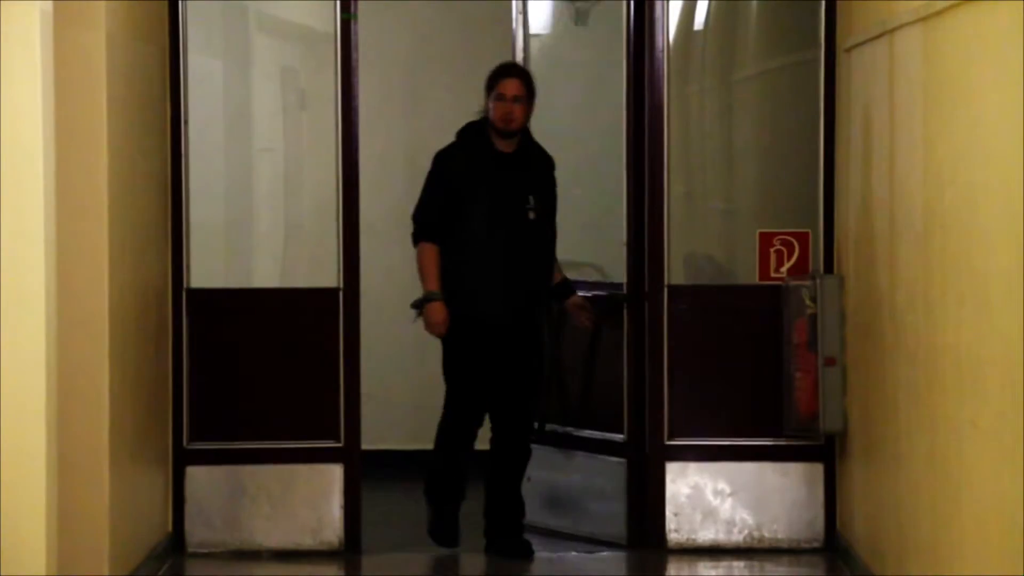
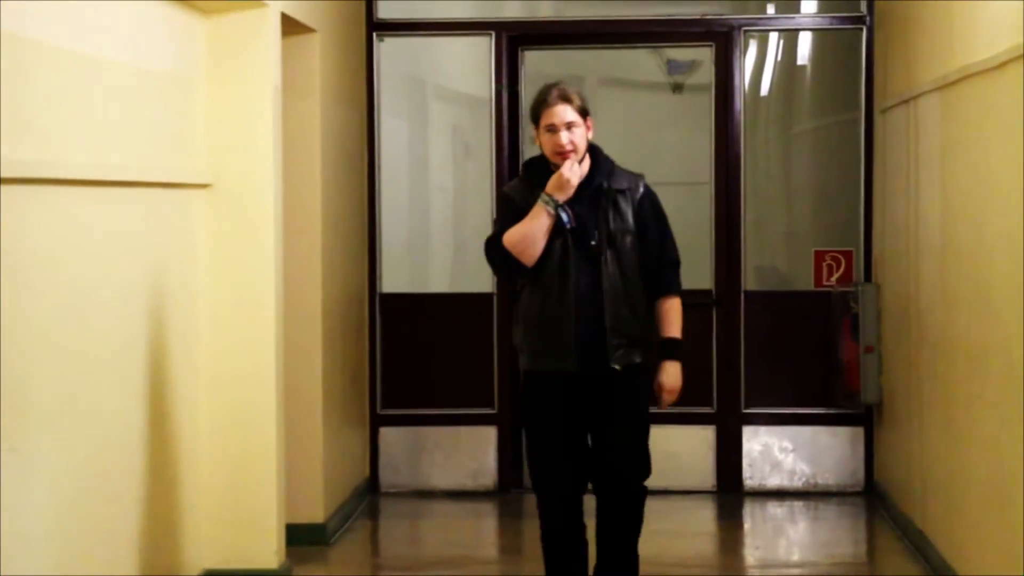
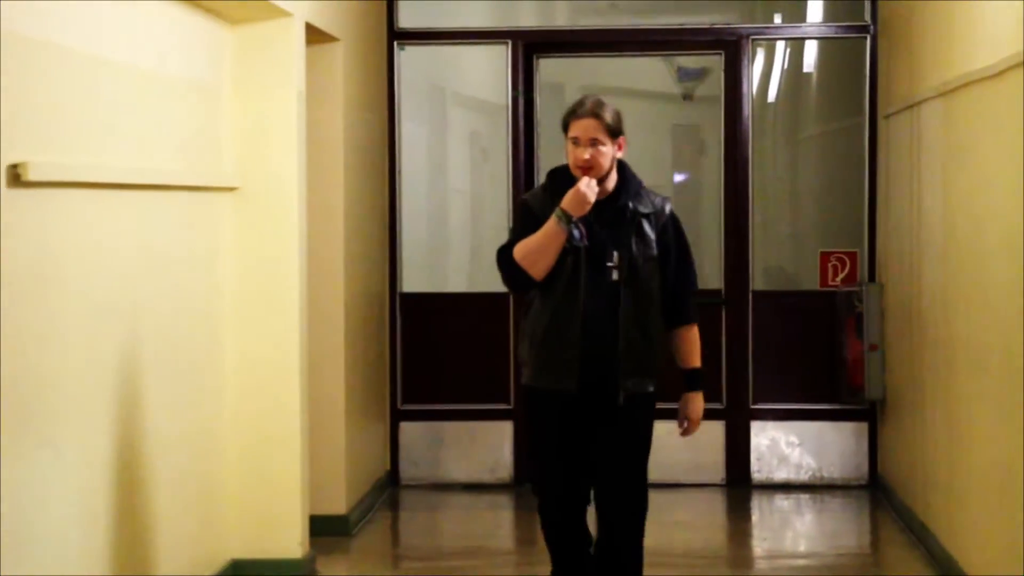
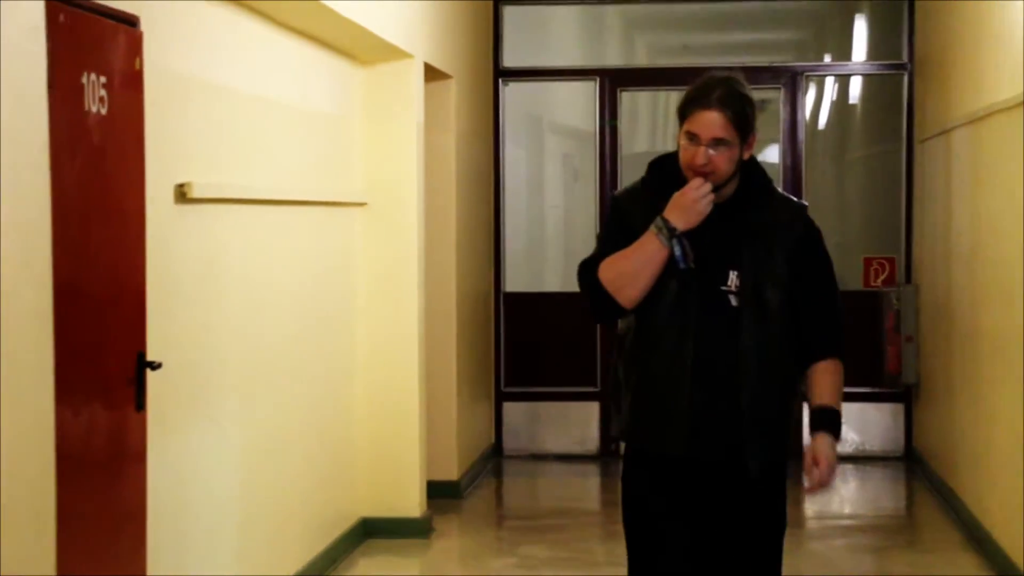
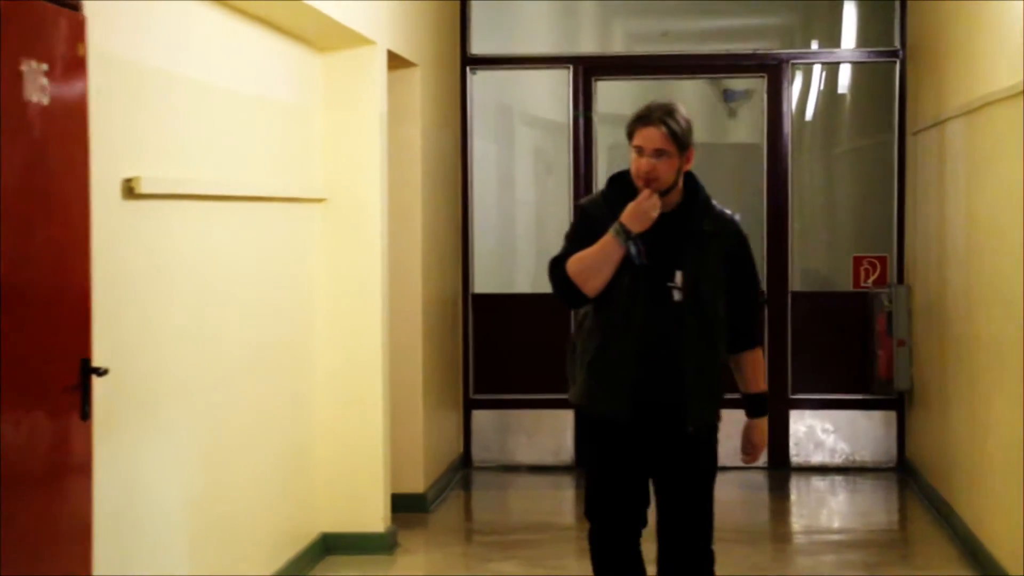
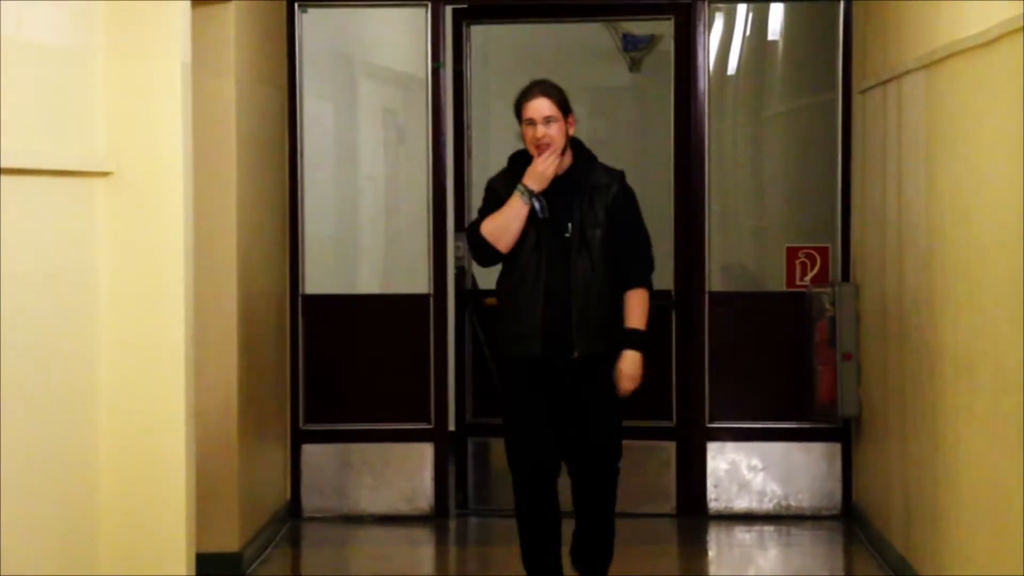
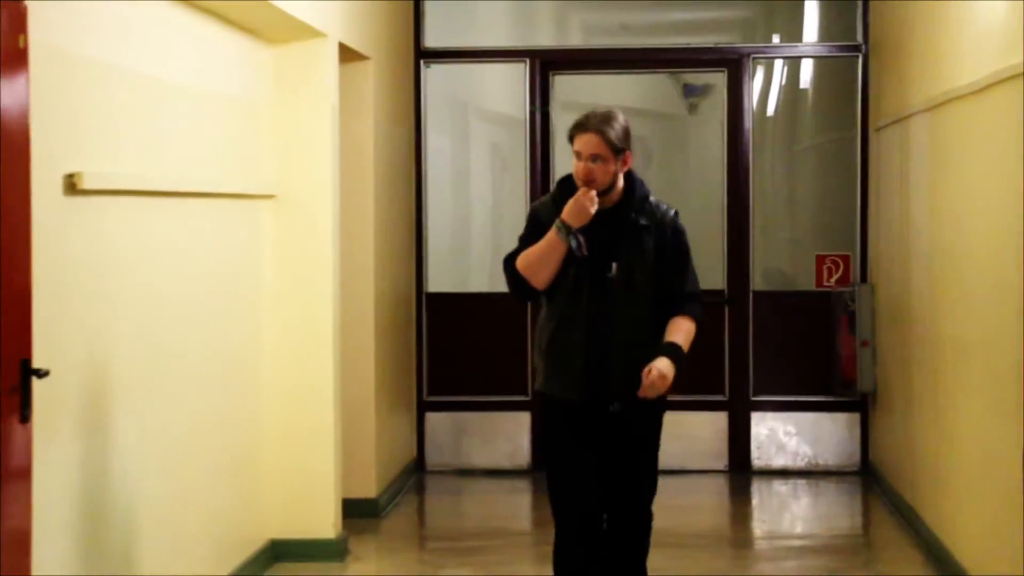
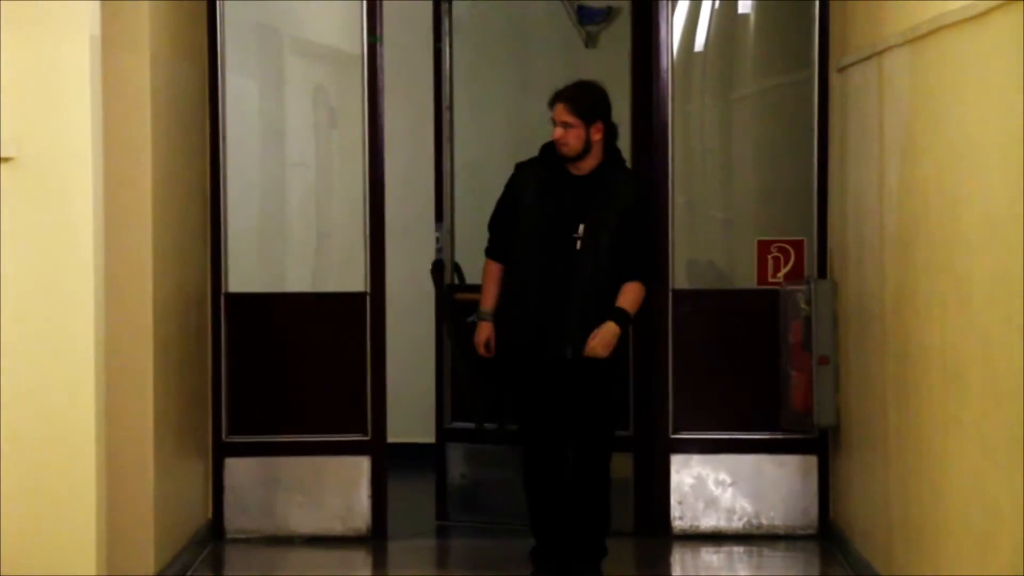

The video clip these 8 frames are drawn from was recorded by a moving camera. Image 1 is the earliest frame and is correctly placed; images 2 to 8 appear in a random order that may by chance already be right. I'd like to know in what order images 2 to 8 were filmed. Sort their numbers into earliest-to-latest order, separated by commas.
8, 6, 2, 3, 7, 5, 4
